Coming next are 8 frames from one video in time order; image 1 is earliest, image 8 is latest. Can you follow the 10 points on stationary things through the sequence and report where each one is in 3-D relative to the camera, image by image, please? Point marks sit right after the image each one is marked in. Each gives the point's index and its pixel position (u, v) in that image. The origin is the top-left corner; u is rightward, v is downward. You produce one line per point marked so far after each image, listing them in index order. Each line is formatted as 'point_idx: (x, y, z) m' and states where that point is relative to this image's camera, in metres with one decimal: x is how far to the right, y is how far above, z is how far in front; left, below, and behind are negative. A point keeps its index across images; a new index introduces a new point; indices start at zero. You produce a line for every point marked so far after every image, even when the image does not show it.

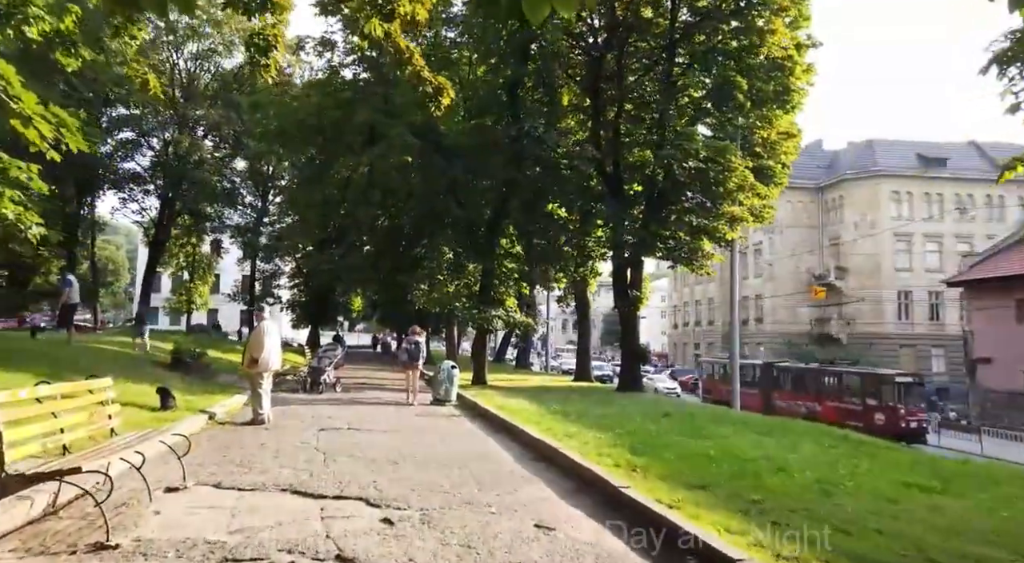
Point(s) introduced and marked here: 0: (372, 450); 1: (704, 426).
0: (-1.8, -2.1, +9.5) m
1: (+3.5, -2.6, +13.8) m
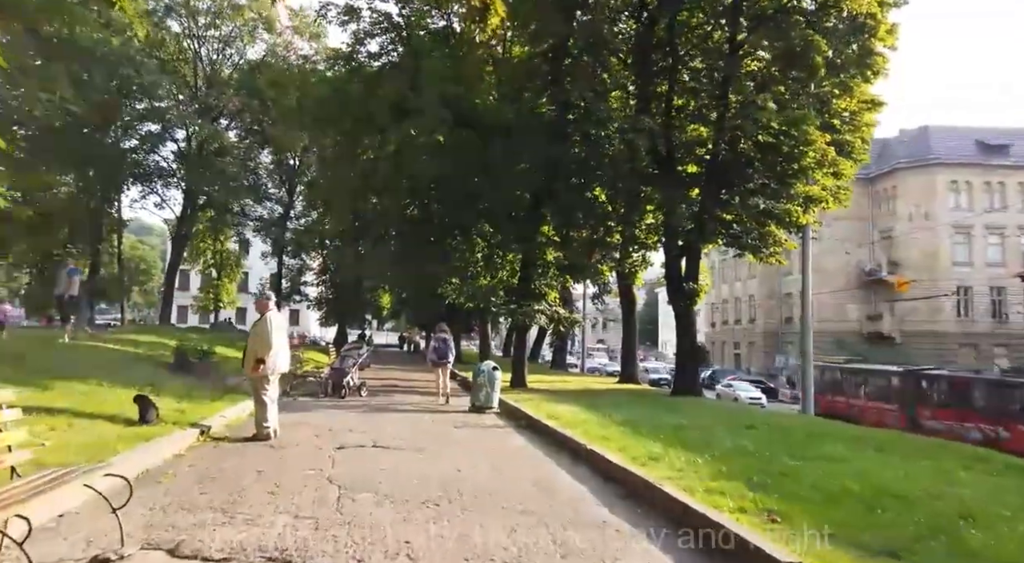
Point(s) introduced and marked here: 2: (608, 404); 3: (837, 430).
0: (-1.0, -1.9, +7.2) m
1: (+4.3, -2.4, +11.2) m
2: (+2.2, -2.9, +17.9) m
3: (+5.4, -2.5, +12.7) m
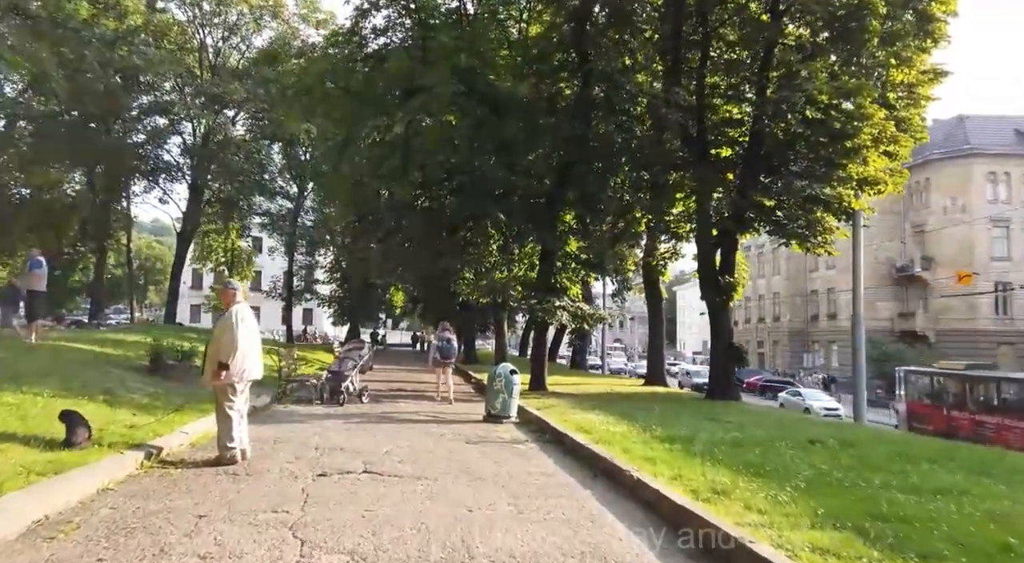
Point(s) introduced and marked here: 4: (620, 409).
0: (-0.8, -1.7, +5.2) m
1: (+4.6, -2.2, +9.2) m
2: (+2.6, -2.7, +15.9) m
3: (+5.7, -2.3, +10.6) m
4: (+2.3, -2.7, +16.0) m
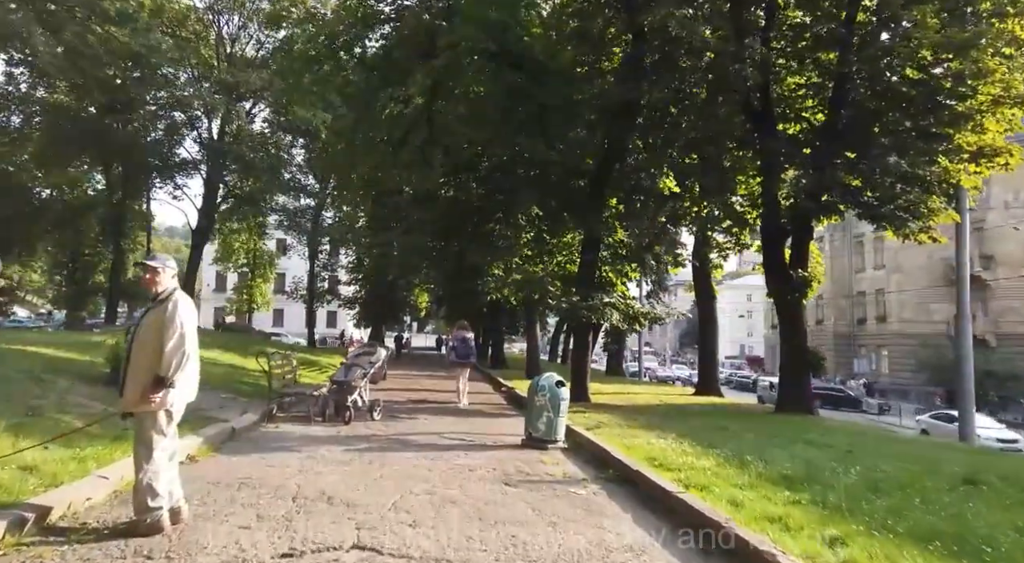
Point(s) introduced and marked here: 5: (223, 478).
0: (-0.5, -1.5, +2.5) m
1: (+5.1, -2.0, +6.3) m
2: (+3.3, -2.6, +13.0) m
3: (+6.3, -2.1, +7.7) m
4: (+3.0, -2.5, +13.1) m
5: (-2.7, -1.8, +7.1) m
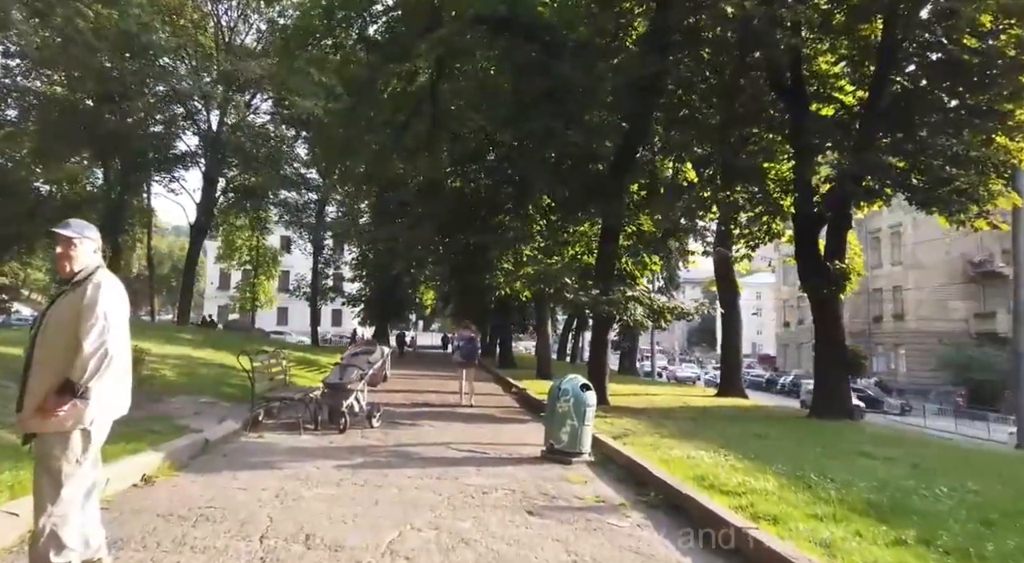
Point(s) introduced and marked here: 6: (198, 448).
0: (-0.3, -1.4, +1.1) m
1: (+5.3, -1.9, +4.8) m
2: (+3.6, -2.4, +11.6) m
3: (+6.5, -2.0, +6.2) m
4: (+3.3, -2.4, +11.7) m
5: (-2.5, -1.7, +5.7) m
6: (-3.3, -1.7, +8.0) m
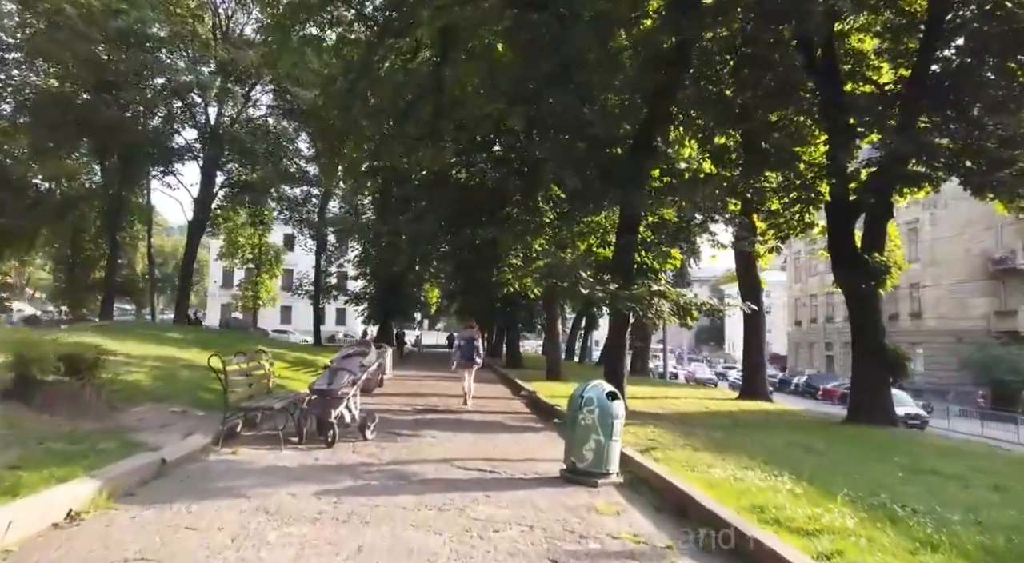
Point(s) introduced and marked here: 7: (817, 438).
0: (-0.2, -1.3, -0.2) m
1: (+5.4, -1.8, +3.5) m
2: (+3.7, -2.3, +10.2) m
3: (+6.6, -1.9, +4.9) m
4: (+3.4, -2.3, +10.3) m
5: (-2.3, -1.6, +4.4) m
6: (-3.1, -1.7, +6.7) m
7: (+5.0, -2.5, +12.5) m
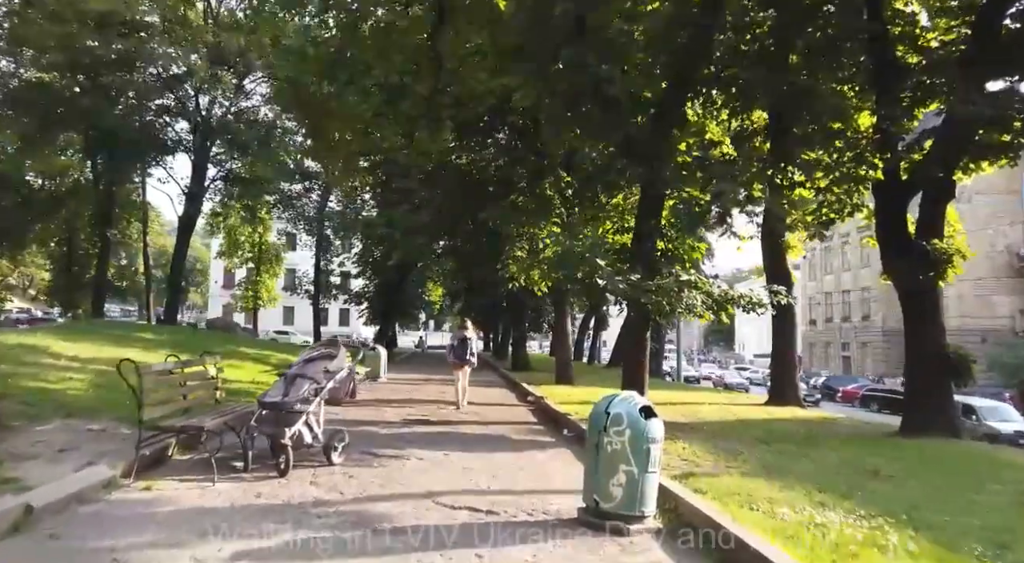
0: (-0.3, -1.2, -2.2) m
1: (+5.4, -1.6, +1.5) m
2: (+3.8, -2.1, +8.2) m
3: (+6.6, -1.7, +2.8) m
4: (+3.5, -2.1, +8.3) m
5: (-2.3, -1.4, +2.4) m
6: (-3.1, -1.5, +4.8) m
7: (+5.0, -2.4, +10.5) m
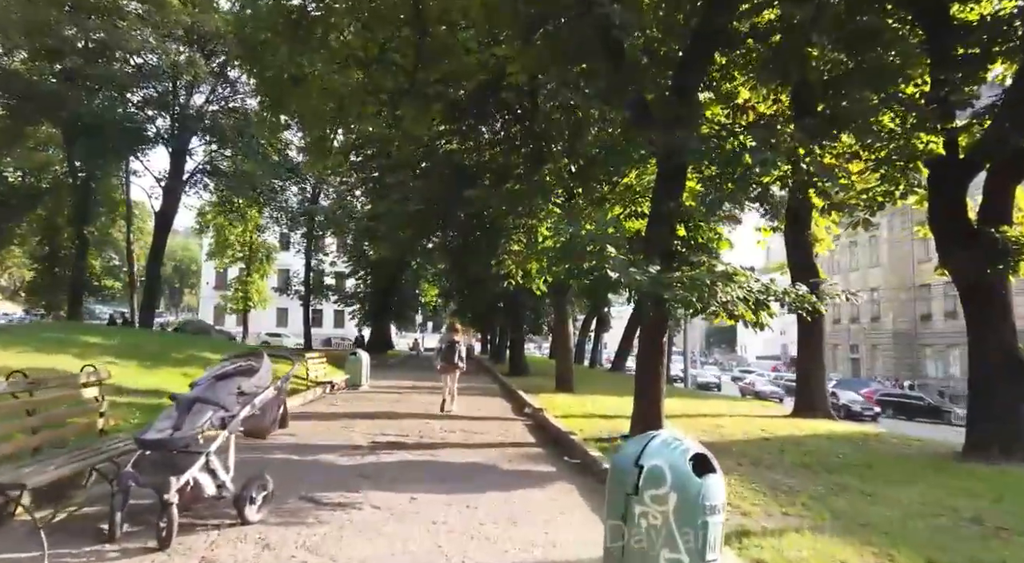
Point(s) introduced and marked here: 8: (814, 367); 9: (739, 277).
0: (-0.3, -1.0, -4.3) m
1: (+5.3, -1.5, -0.7) m
2: (+3.7, -2.0, +6.1) m
3: (+6.5, -1.6, +0.7) m
4: (+3.4, -2.0, +6.2) m
5: (-2.4, -1.3, +0.3) m
6: (-3.2, -1.4, +2.6) m
7: (+4.9, -2.3, +8.4) m
8: (+6.9, -2.0, +17.5) m
9: (+3.0, 0.0, +10.6) m
